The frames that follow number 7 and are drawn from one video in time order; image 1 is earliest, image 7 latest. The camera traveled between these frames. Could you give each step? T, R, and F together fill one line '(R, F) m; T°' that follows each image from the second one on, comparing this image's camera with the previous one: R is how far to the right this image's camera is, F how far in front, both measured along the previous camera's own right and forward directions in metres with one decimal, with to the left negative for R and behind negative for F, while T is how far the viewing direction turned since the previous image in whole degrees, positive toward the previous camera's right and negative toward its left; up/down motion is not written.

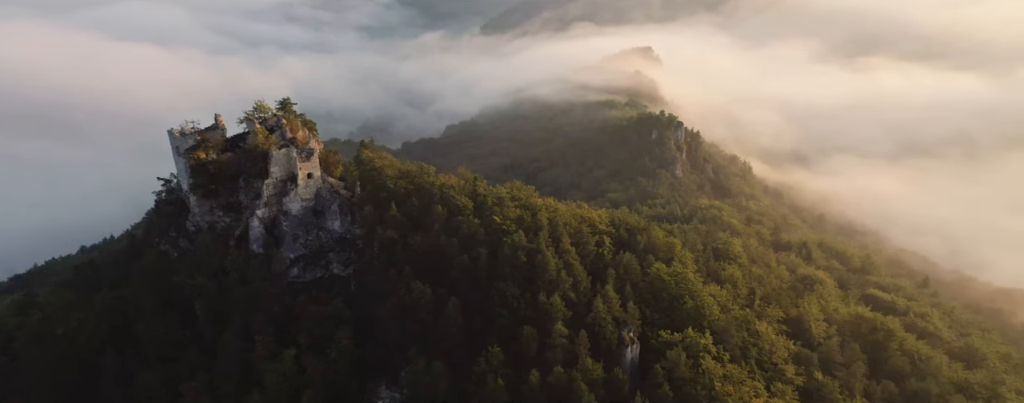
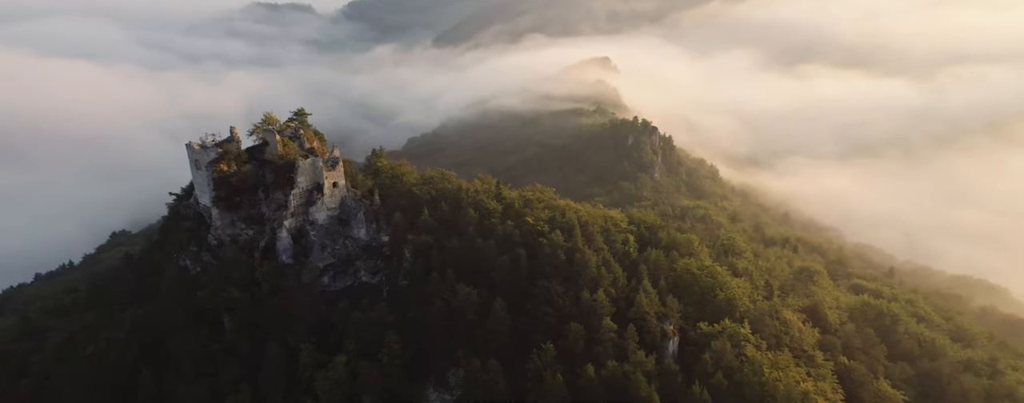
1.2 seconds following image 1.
(-3.6, -0.4) m; +3°
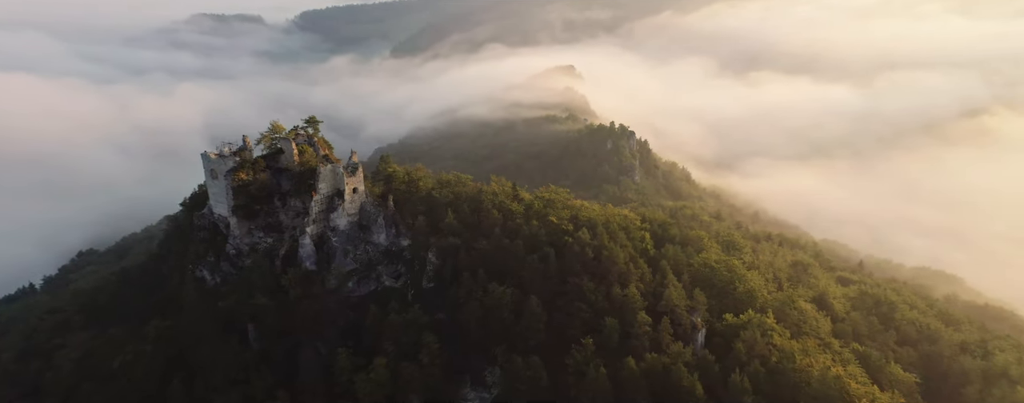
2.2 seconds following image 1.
(-3.0, -0.5) m; +3°
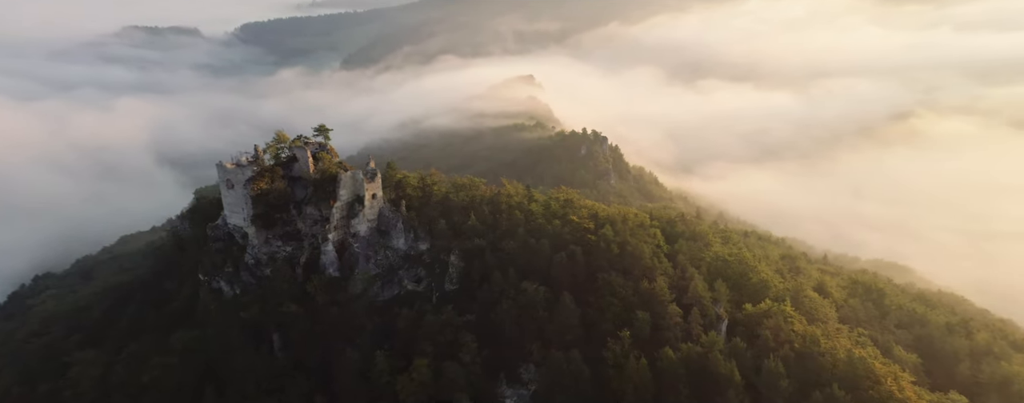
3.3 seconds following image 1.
(-3.2, -0.6) m; +3°
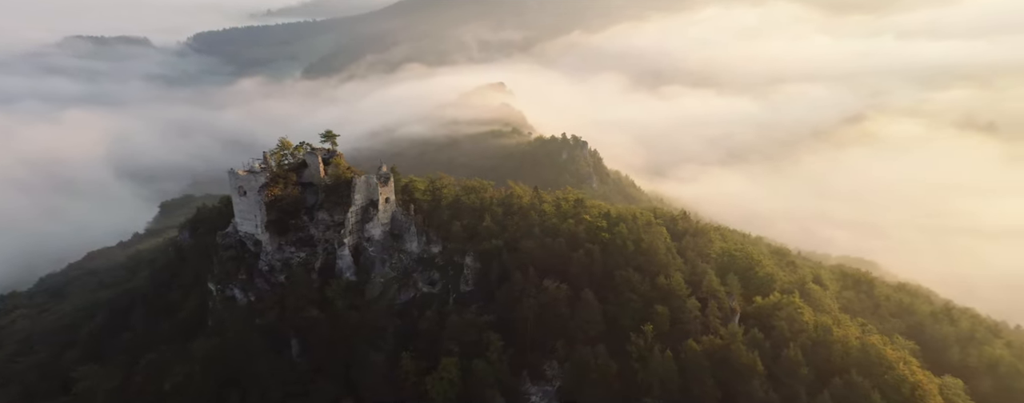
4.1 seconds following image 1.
(-2.3, -0.5) m; +2°
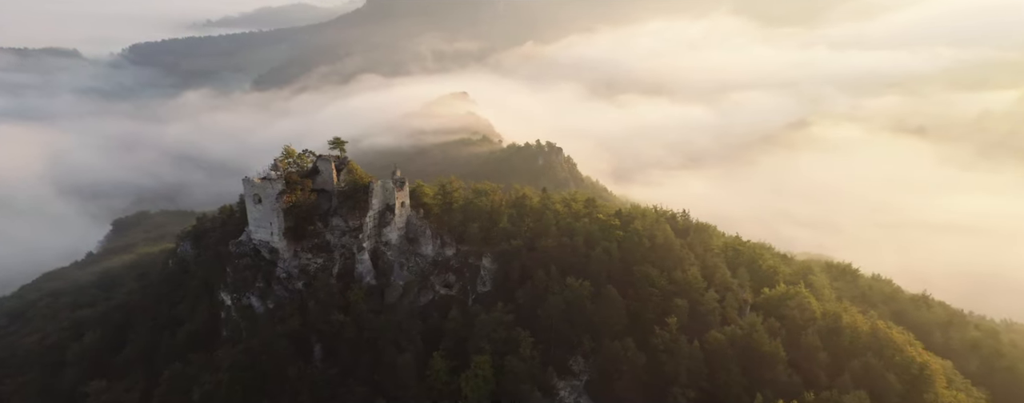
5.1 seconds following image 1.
(-2.9, -0.8) m; +3°
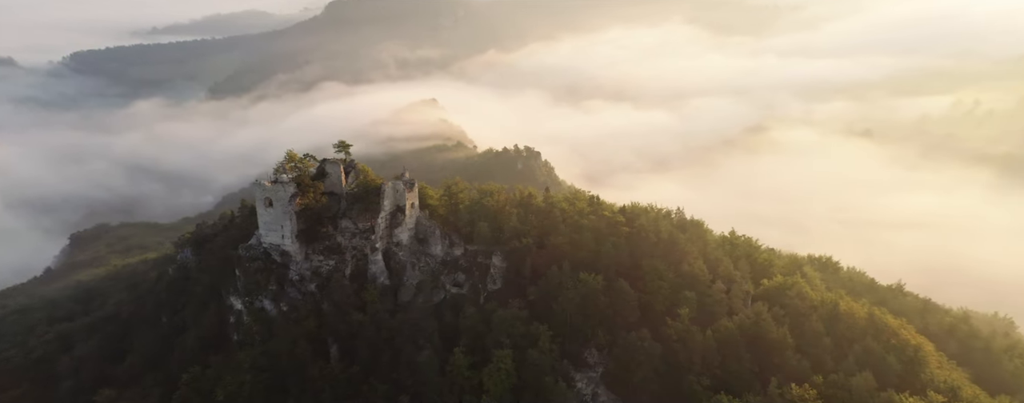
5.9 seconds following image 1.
(-2.3, -0.9) m; +3°
